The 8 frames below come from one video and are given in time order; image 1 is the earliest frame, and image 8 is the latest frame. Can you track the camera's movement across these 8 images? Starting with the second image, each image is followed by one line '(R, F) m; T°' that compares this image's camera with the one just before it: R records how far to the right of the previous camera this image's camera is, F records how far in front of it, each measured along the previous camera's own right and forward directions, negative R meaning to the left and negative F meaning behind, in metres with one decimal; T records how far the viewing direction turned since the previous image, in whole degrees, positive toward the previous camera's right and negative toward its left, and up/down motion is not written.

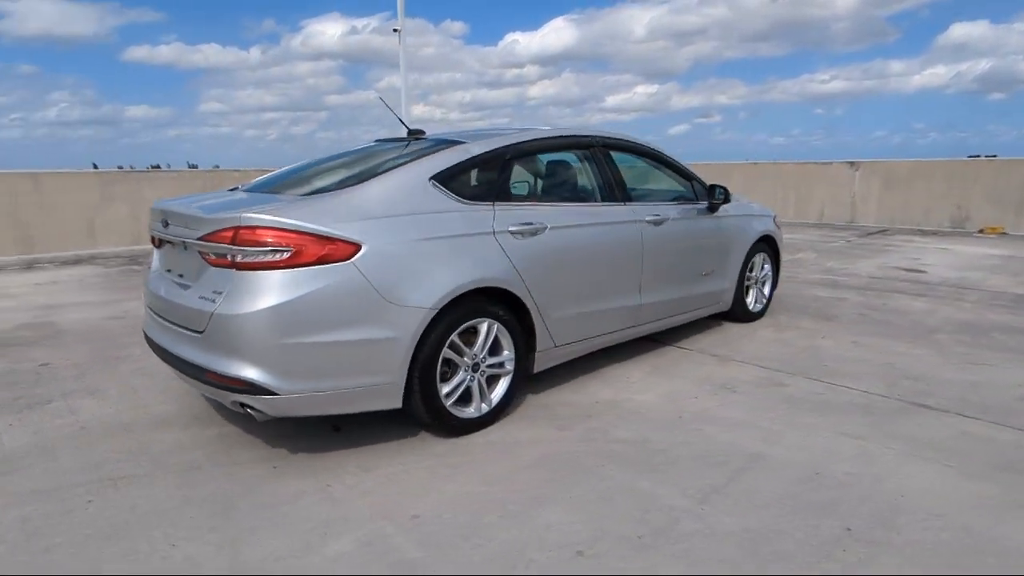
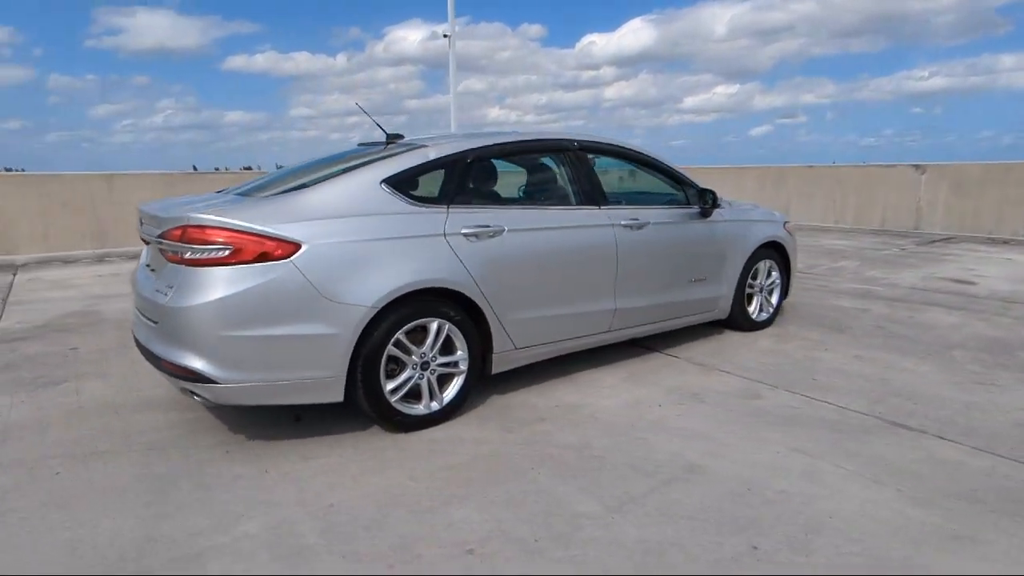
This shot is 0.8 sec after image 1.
(+0.7, 0.0) m; -7°
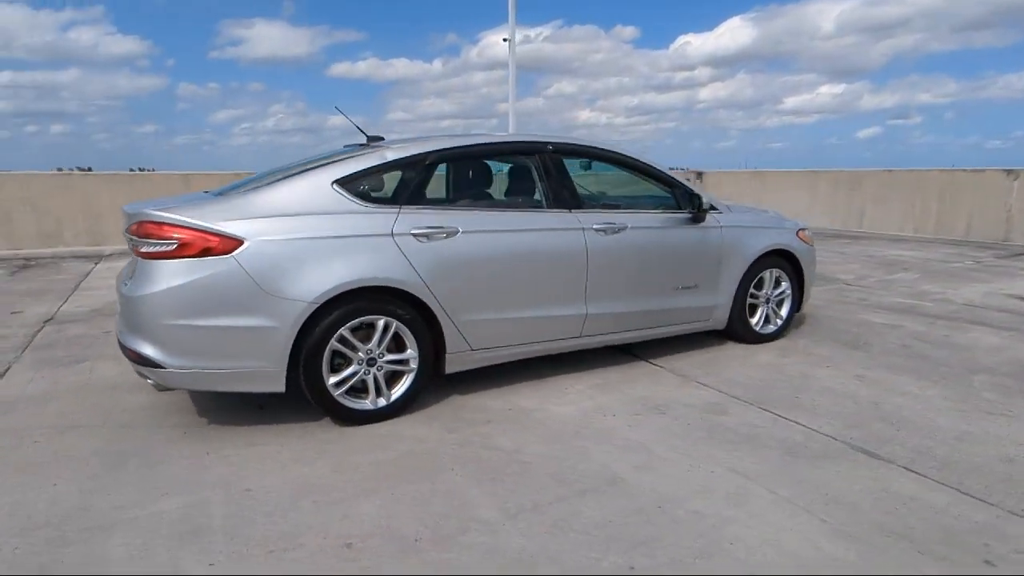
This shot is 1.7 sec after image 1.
(+0.8, +0.1) m; -8°
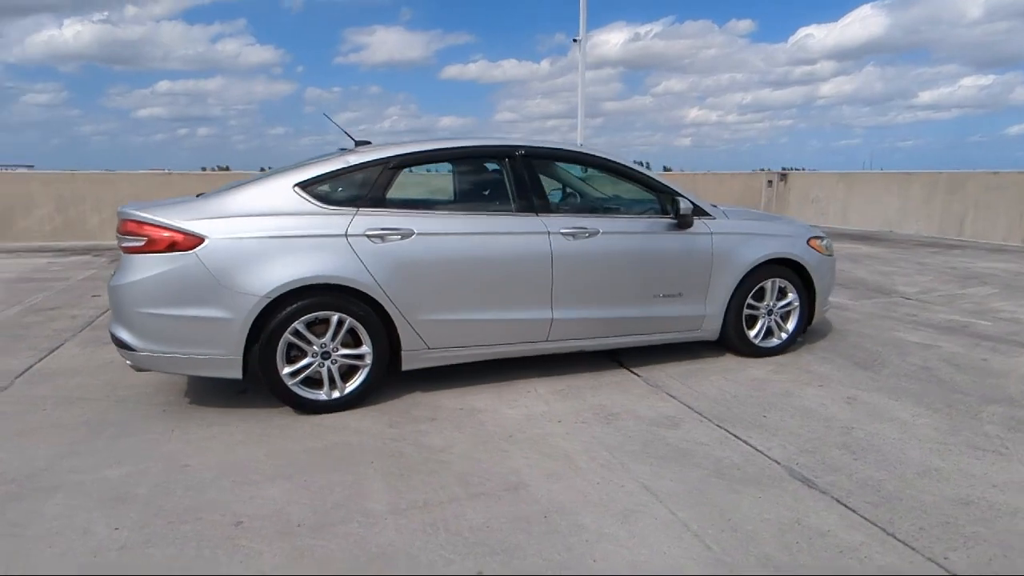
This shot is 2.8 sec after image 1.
(+1.0, 0.0) m; -9°
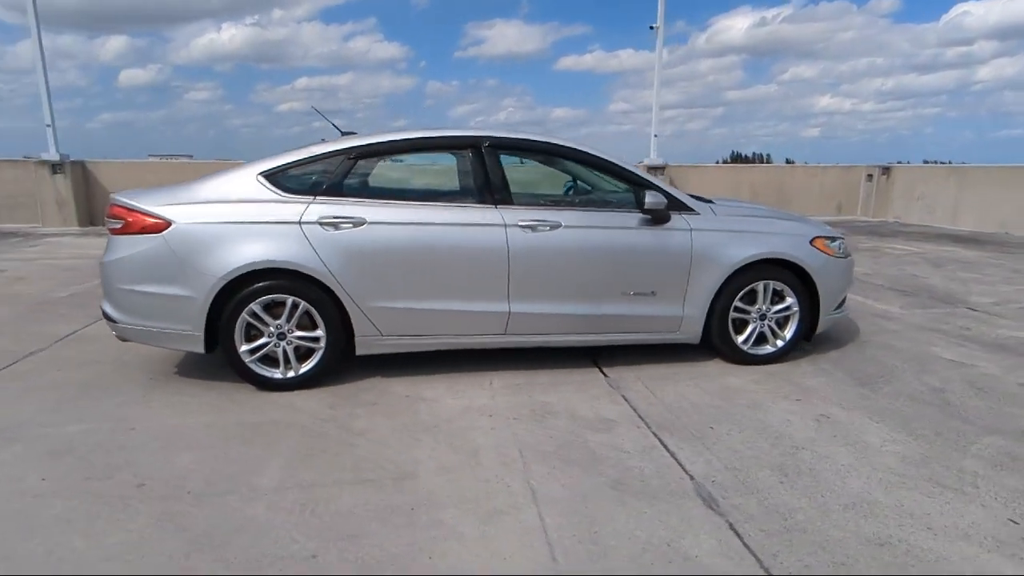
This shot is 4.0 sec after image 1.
(+1.0, +0.1) m; -10°
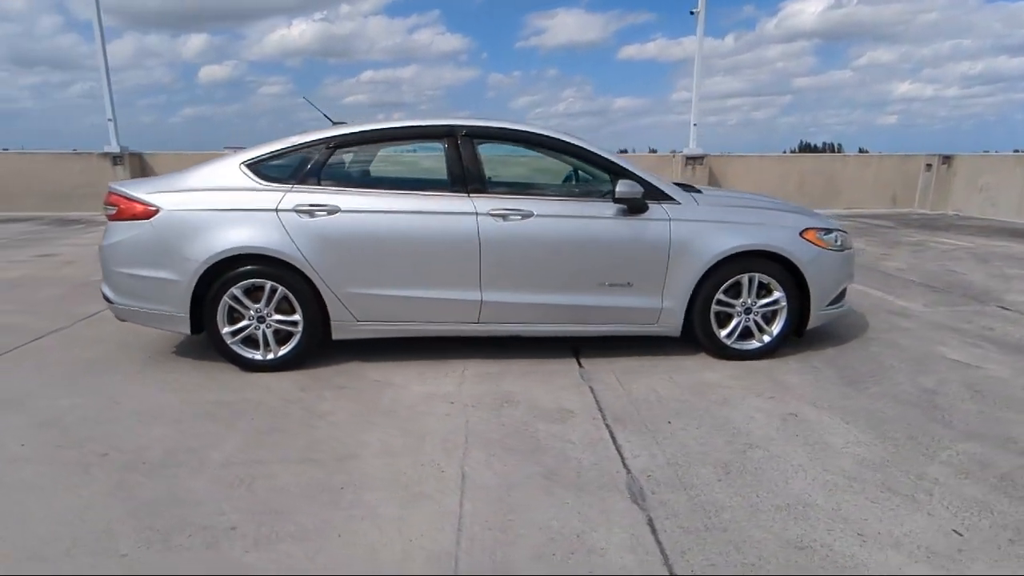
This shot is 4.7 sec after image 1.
(+0.6, 0.0) m; -5°
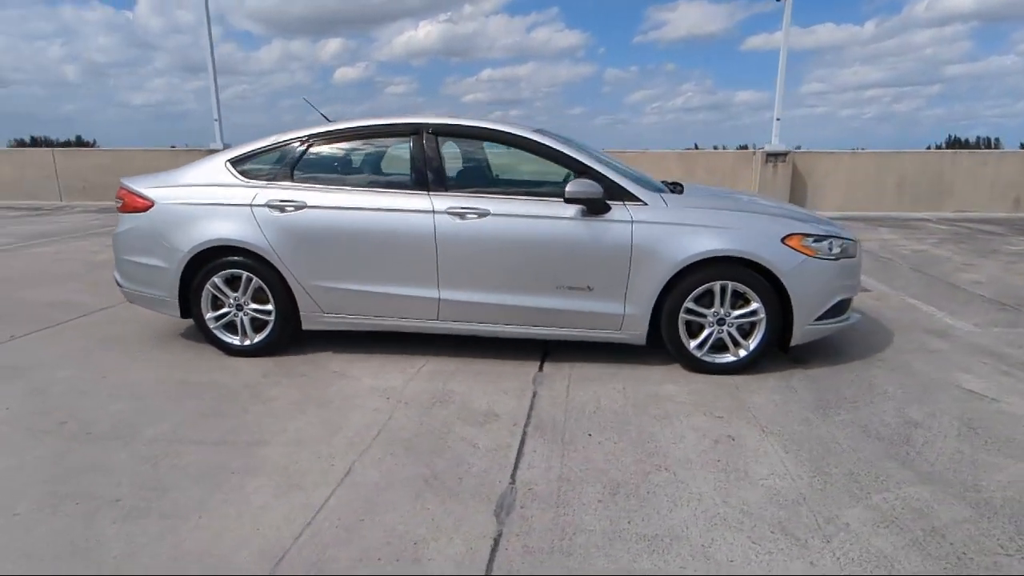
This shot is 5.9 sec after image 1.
(+1.0, +0.2) m; -10°
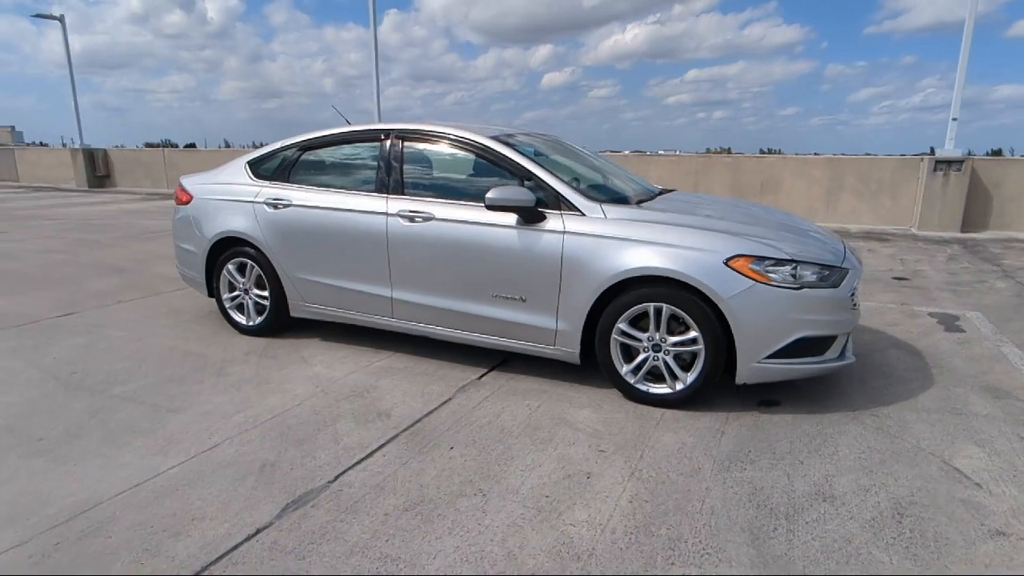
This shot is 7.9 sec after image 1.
(+1.6, +0.3) m; -17°
